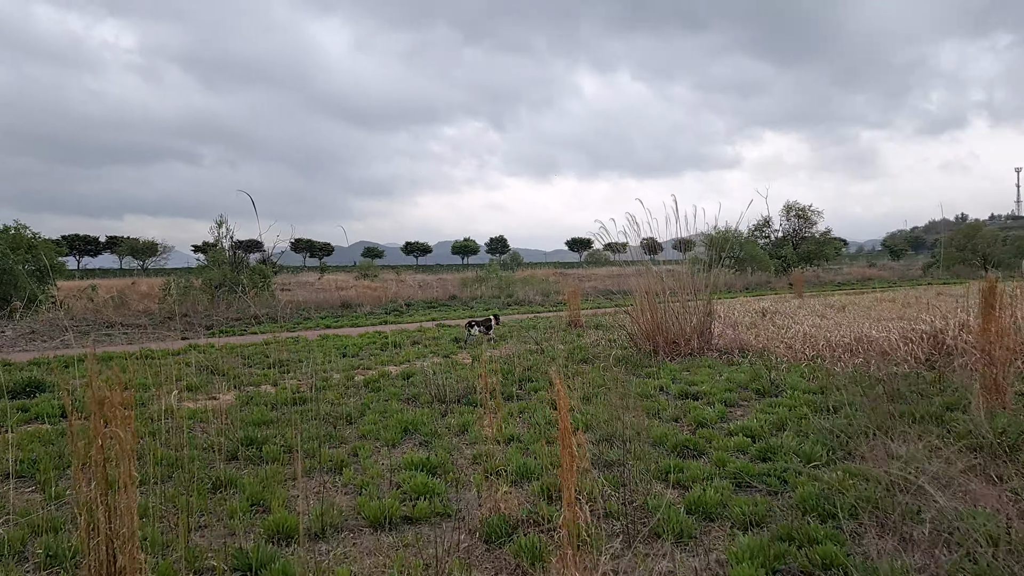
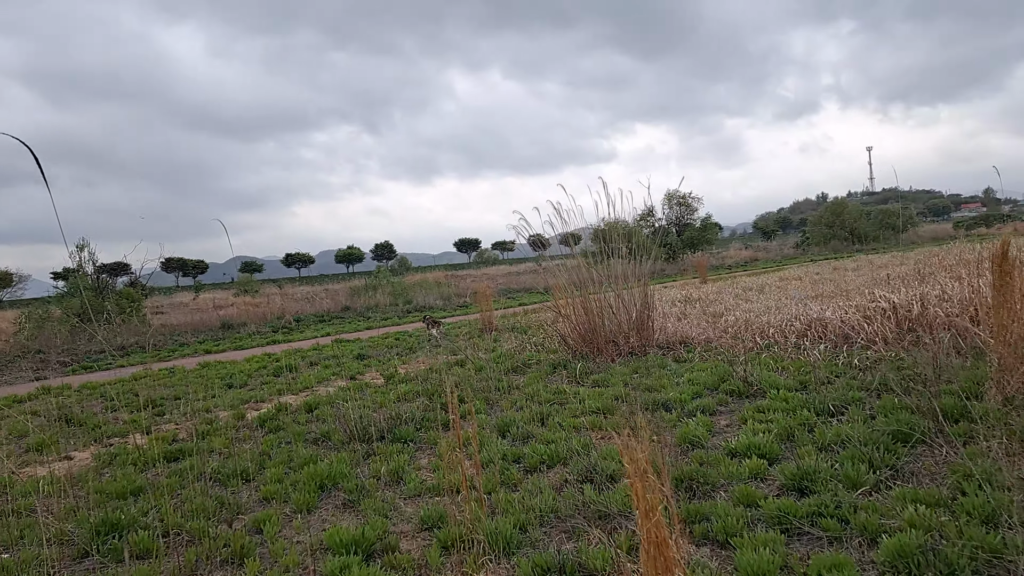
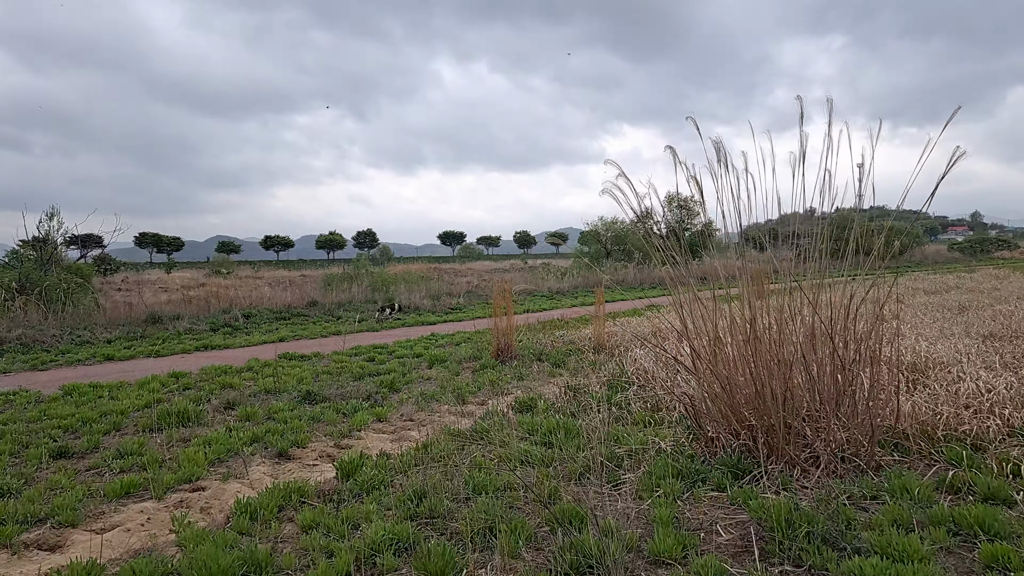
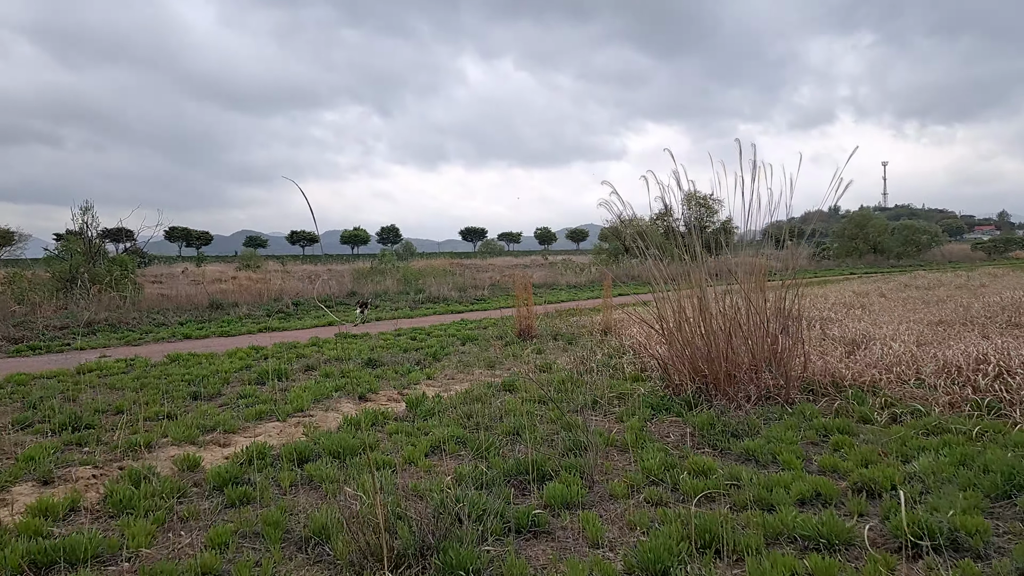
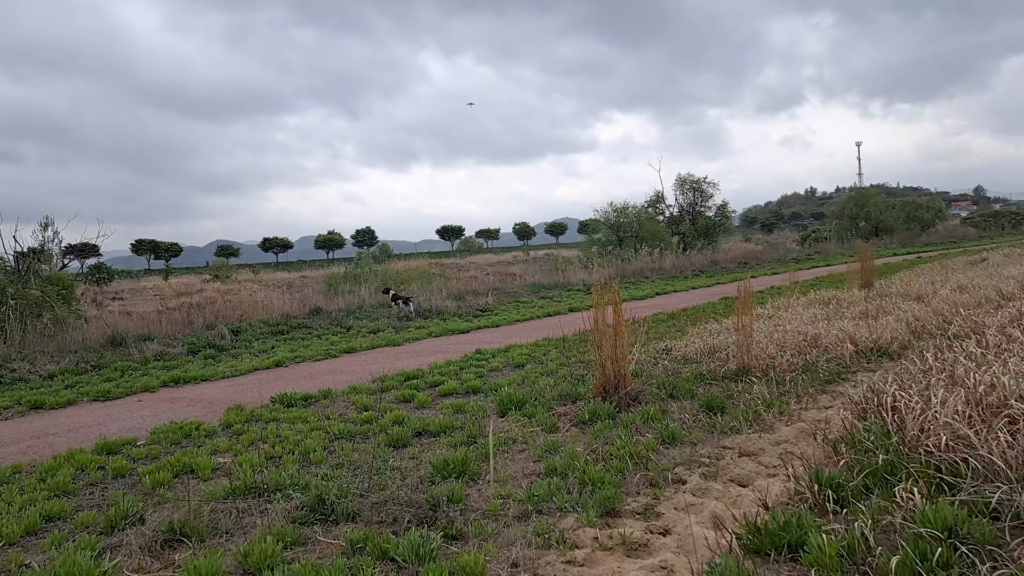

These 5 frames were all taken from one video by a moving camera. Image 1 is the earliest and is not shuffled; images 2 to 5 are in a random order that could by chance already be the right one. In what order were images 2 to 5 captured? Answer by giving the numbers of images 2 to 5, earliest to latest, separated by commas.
2, 4, 3, 5
